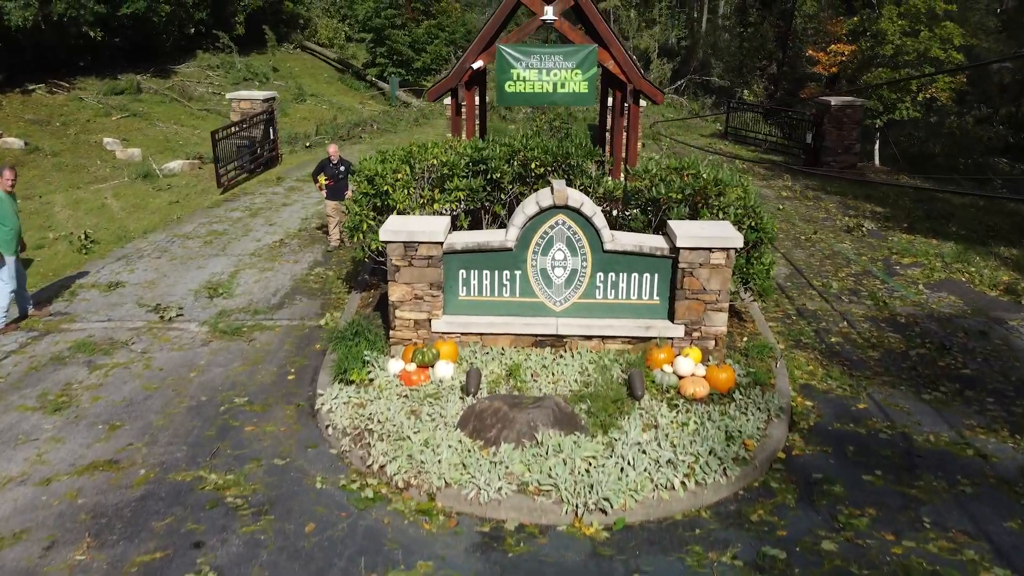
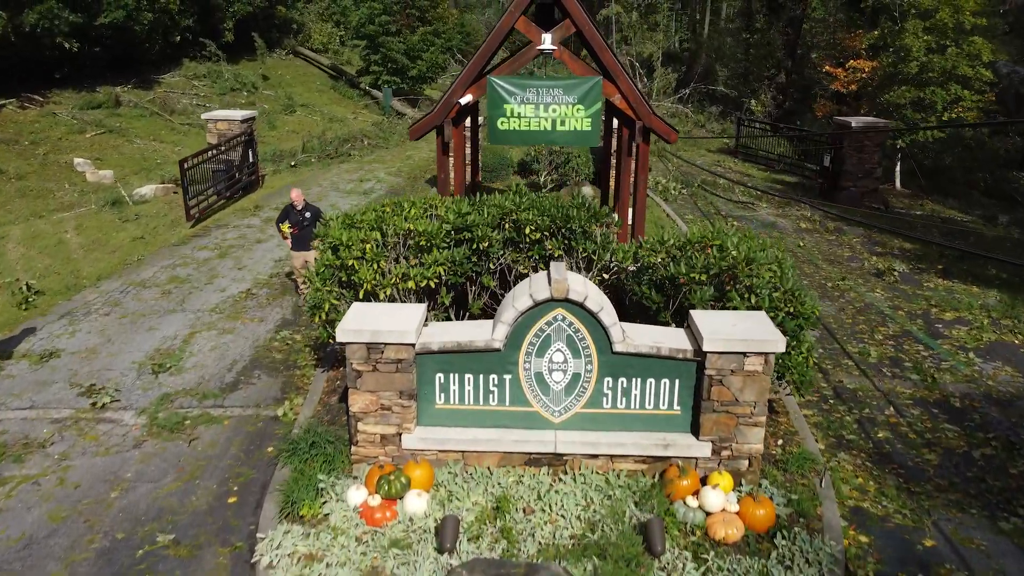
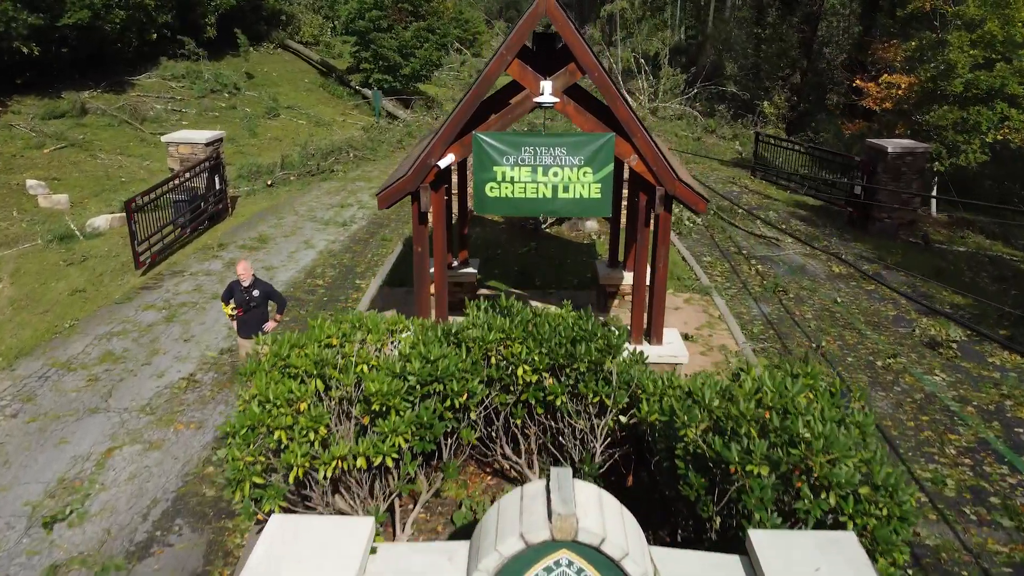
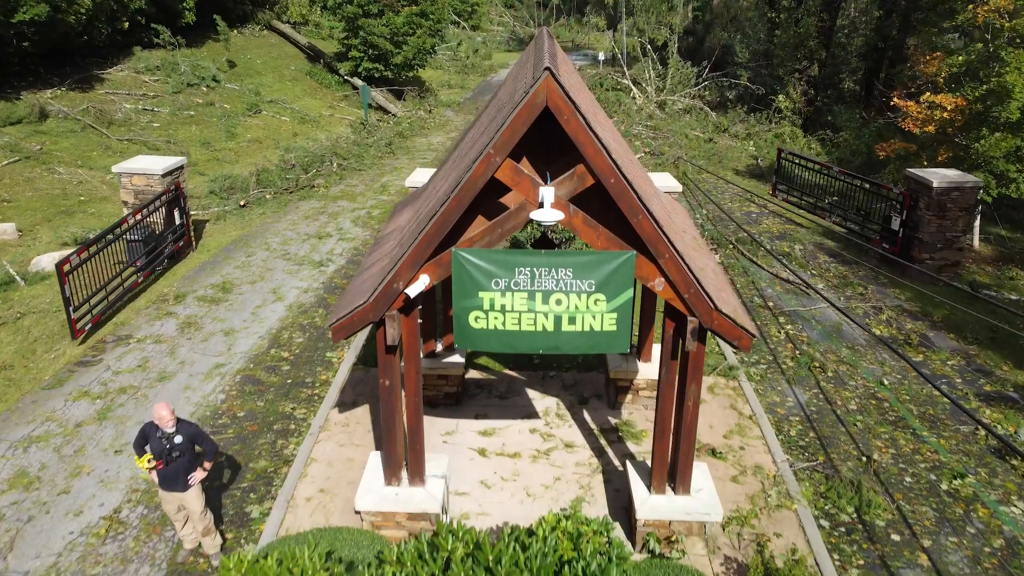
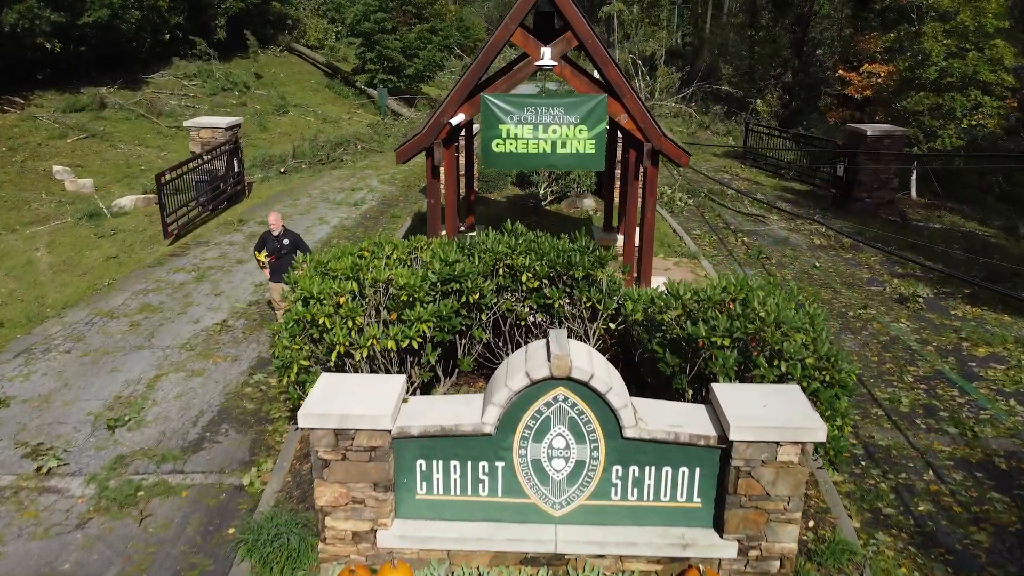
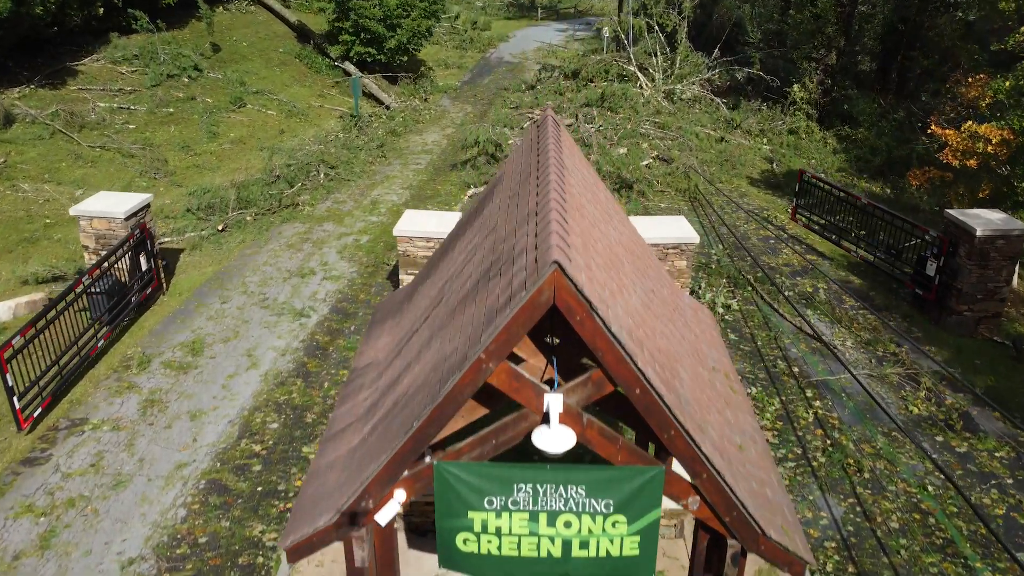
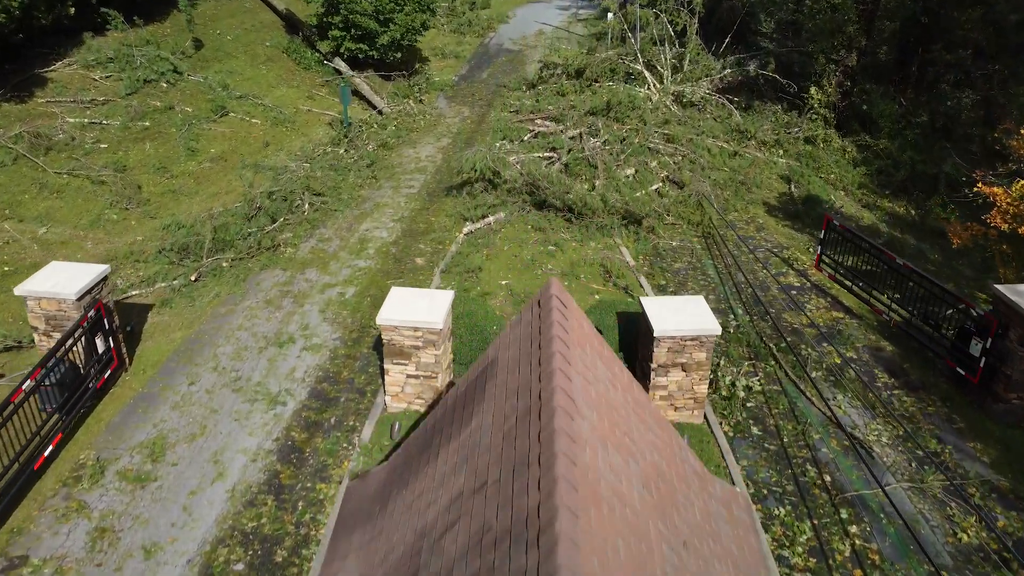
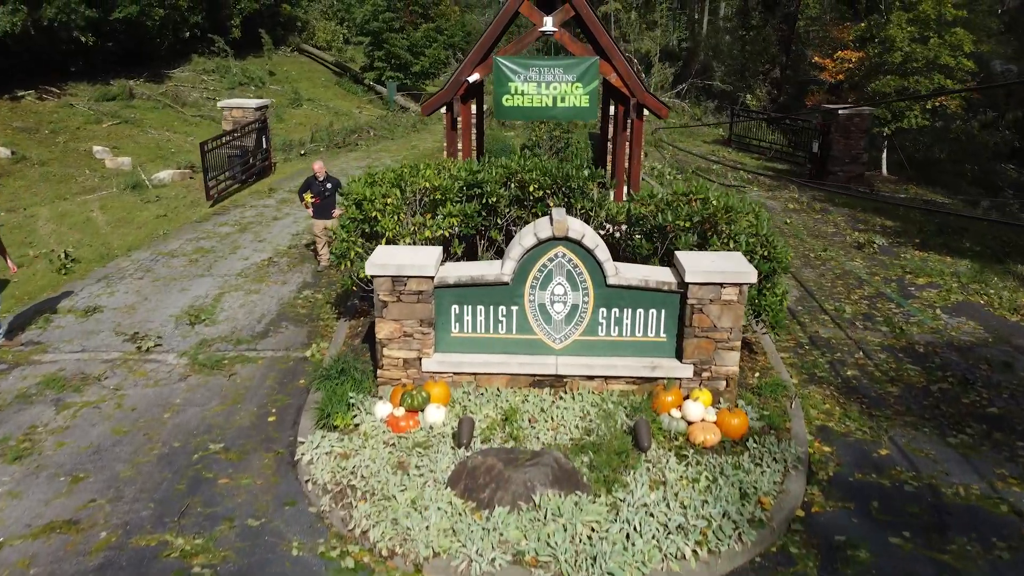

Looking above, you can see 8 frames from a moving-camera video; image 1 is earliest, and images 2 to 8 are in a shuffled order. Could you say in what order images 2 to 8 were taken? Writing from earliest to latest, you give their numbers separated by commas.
8, 2, 5, 3, 4, 6, 7
